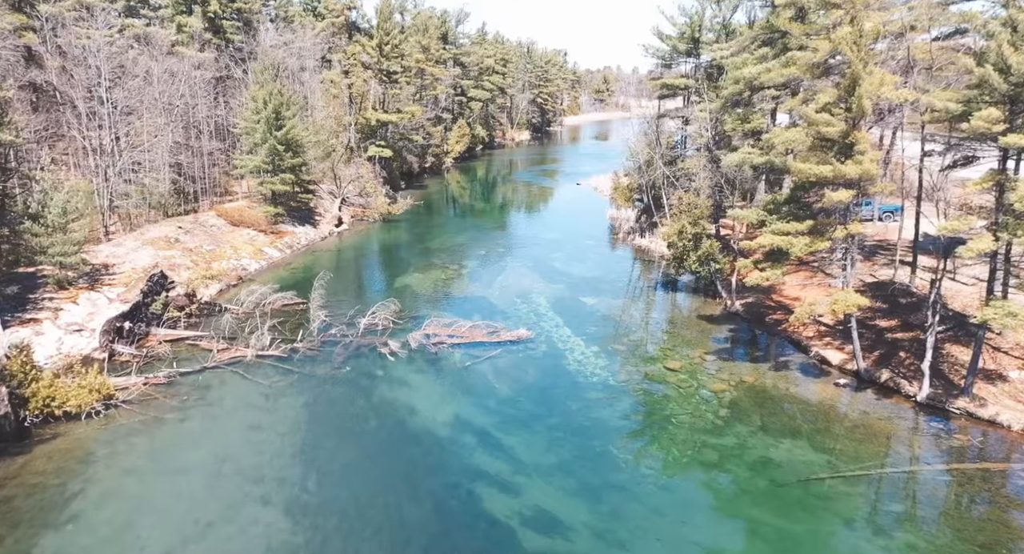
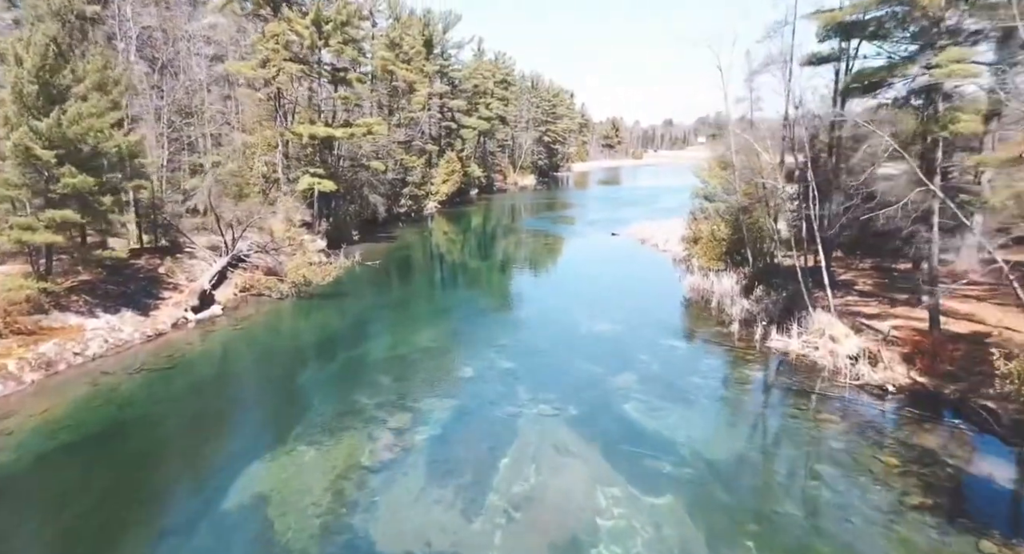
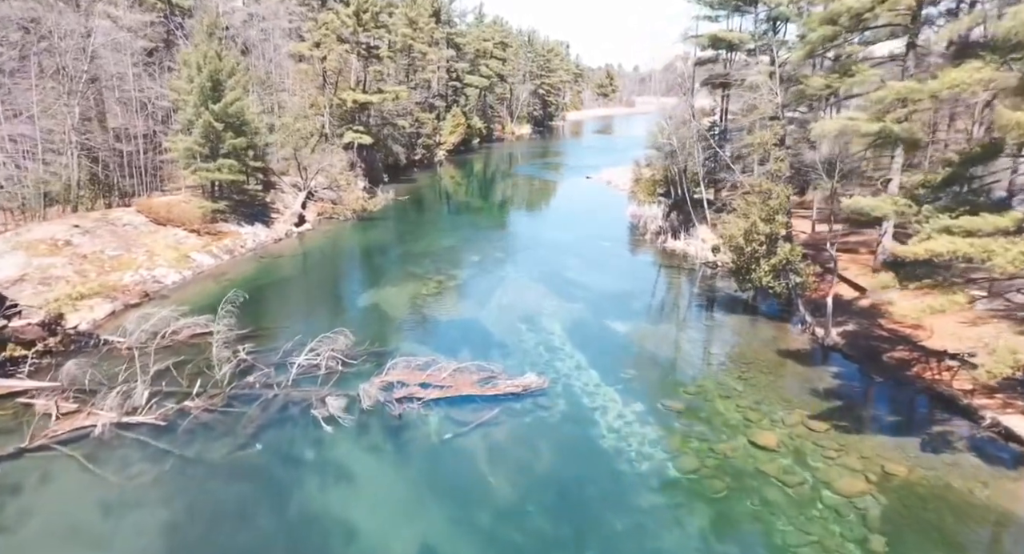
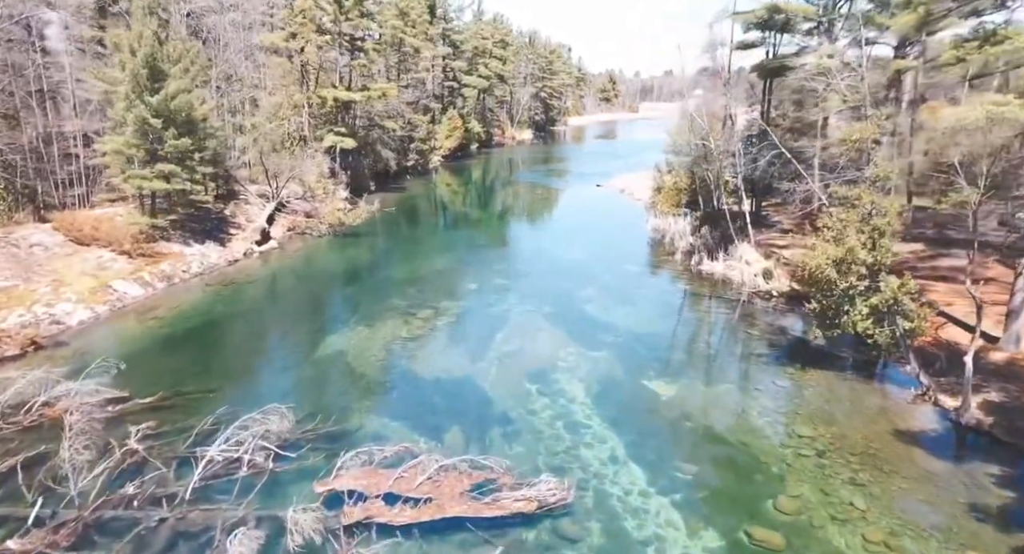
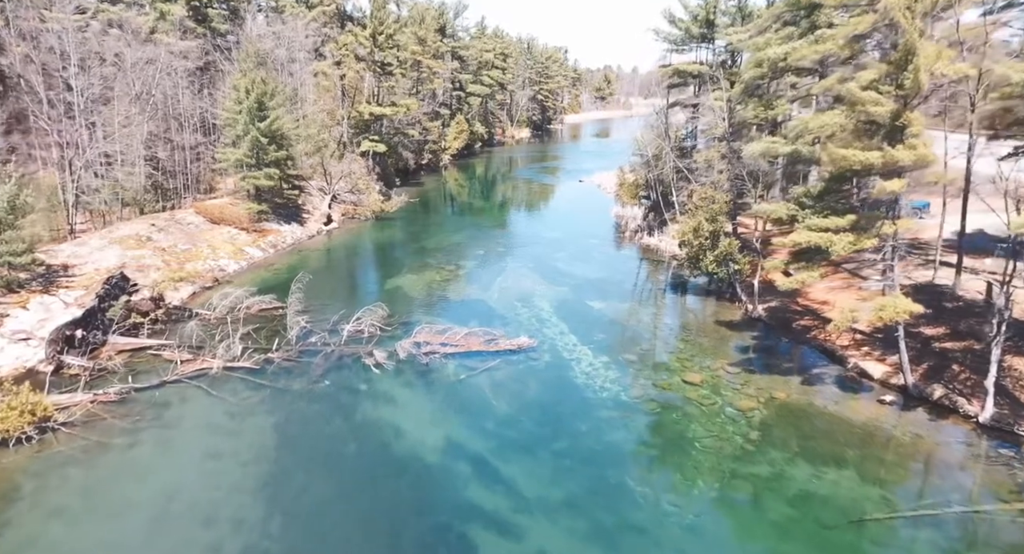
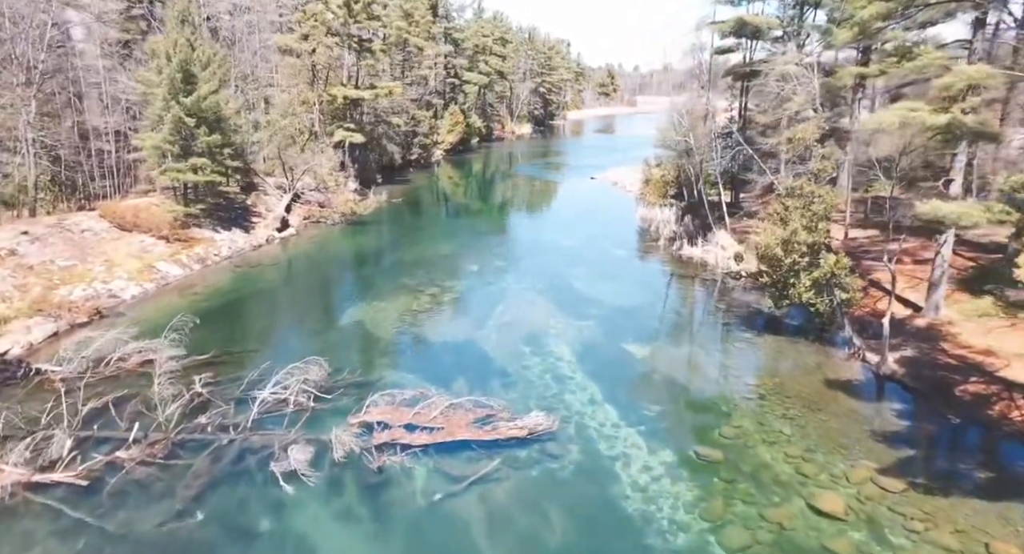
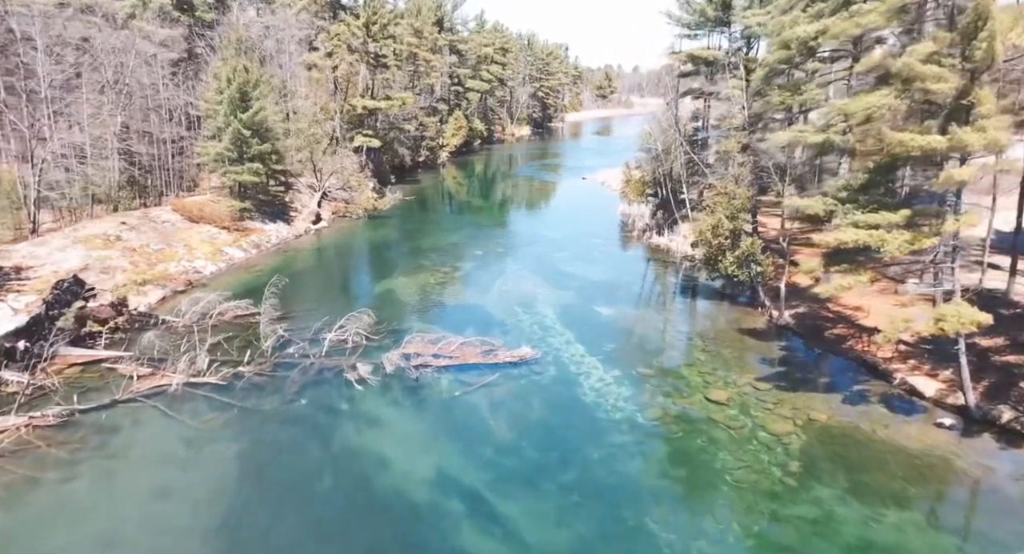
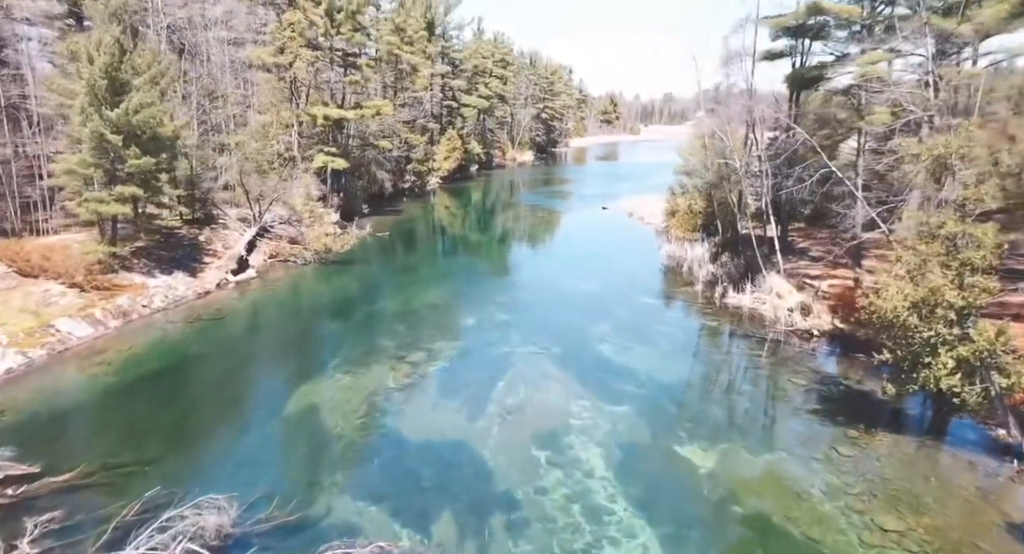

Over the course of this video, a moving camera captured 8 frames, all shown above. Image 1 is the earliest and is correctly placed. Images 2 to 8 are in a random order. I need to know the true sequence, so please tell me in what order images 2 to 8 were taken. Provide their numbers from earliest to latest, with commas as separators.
5, 7, 3, 6, 4, 8, 2
